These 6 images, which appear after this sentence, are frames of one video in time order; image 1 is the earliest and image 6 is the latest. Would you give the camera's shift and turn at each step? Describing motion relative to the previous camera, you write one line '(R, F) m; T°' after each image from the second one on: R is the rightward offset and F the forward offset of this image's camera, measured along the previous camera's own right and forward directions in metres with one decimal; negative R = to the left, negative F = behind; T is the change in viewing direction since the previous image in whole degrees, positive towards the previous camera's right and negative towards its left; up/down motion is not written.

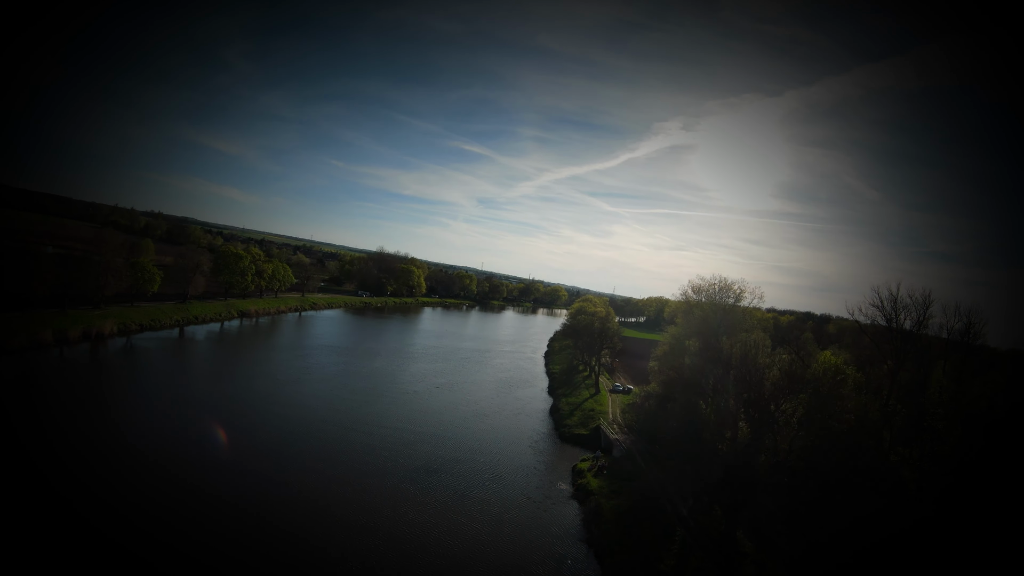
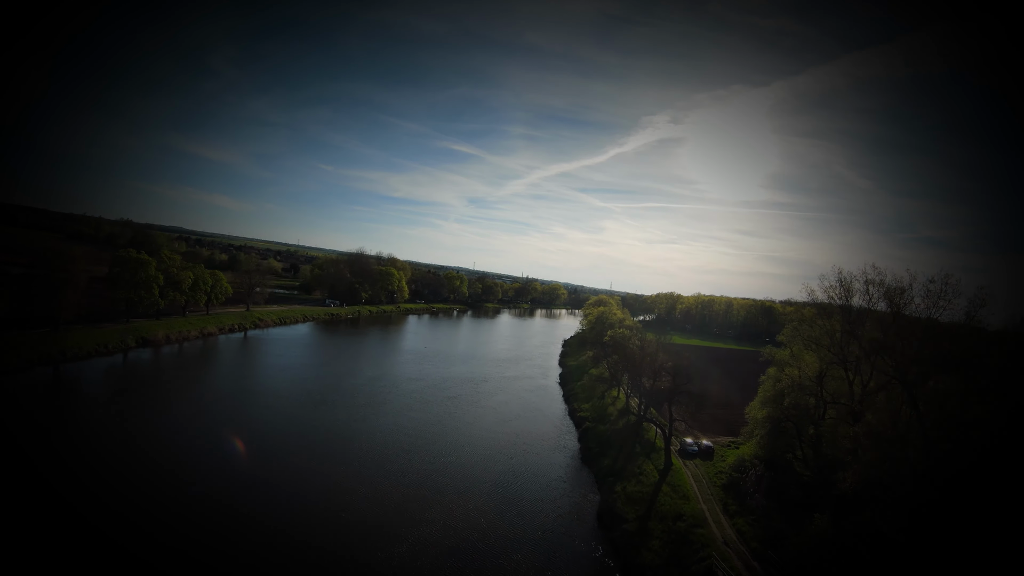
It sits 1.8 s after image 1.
(-0.5, +8.3) m; +1°
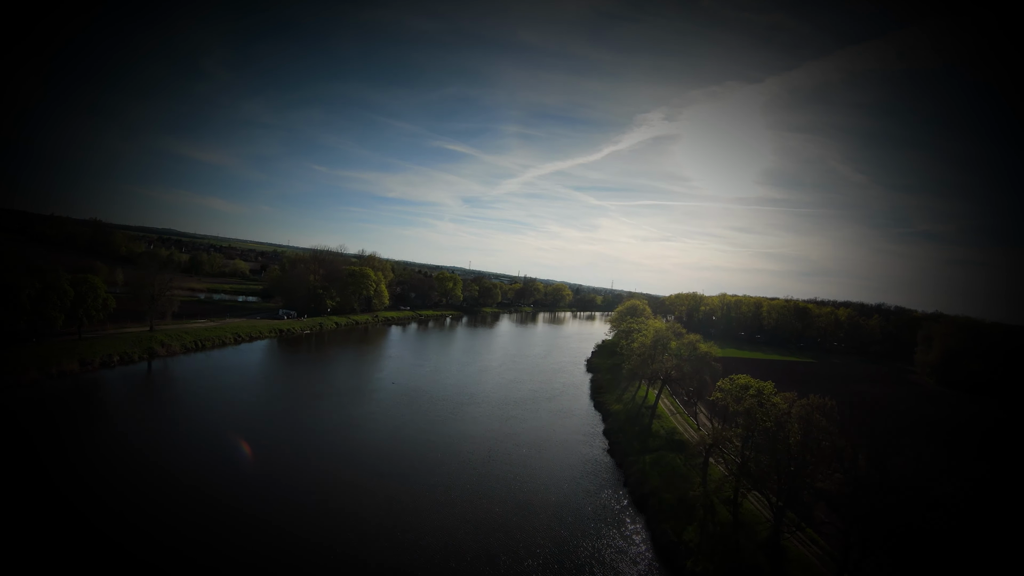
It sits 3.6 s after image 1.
(-0.8, +9.2) m; +1°
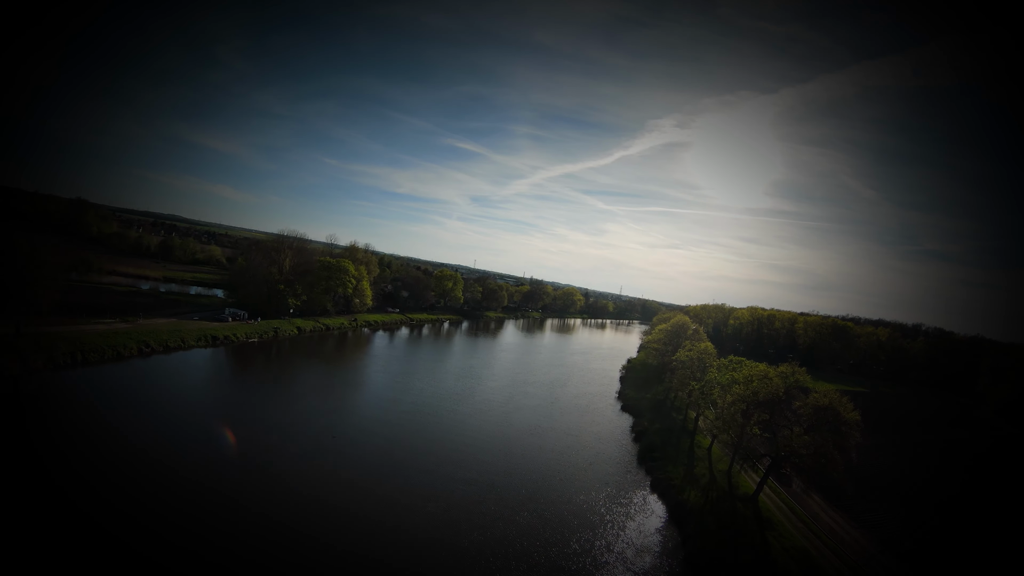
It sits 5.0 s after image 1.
(-0.5, +7.2) m; -1°
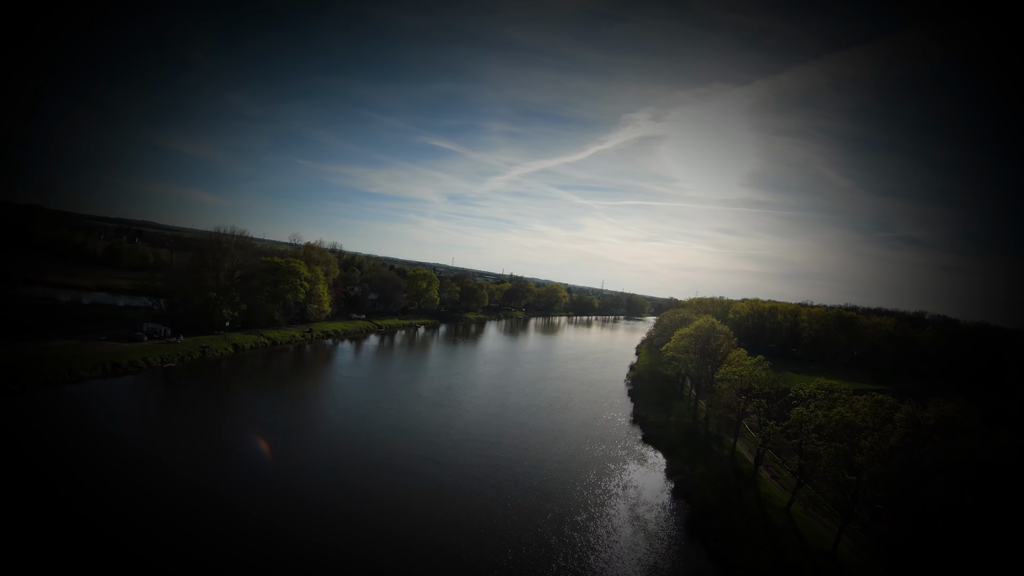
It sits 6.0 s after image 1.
(-0.3, +4.6) m; +3°
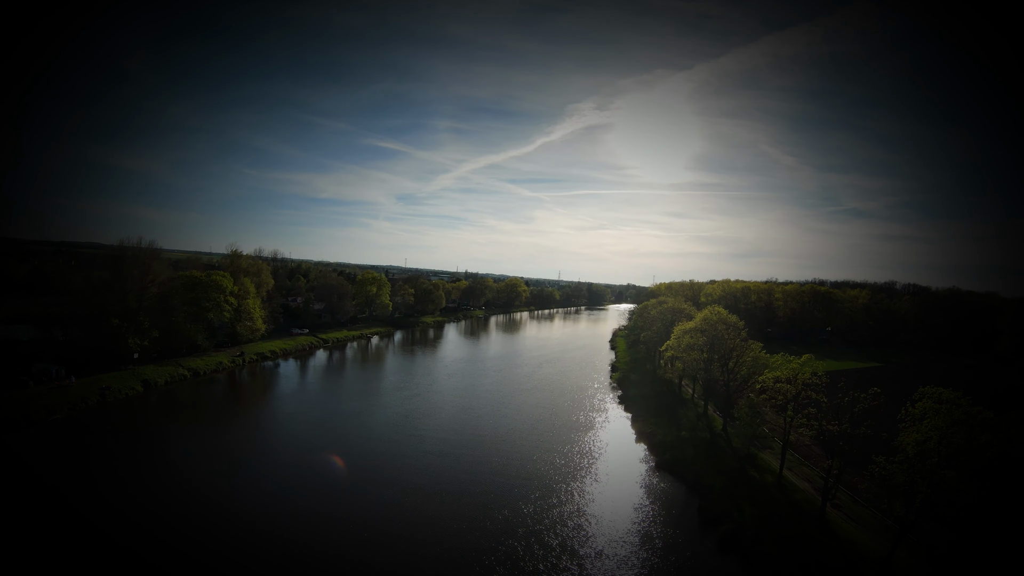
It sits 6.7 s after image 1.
(-0.6, +3.3) m; +6°
